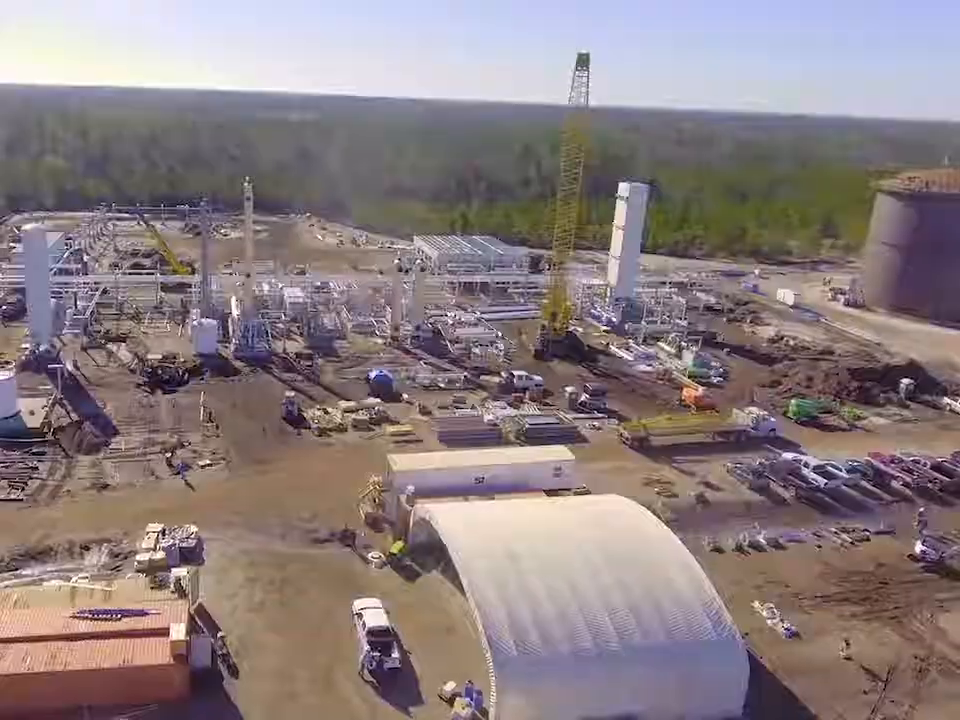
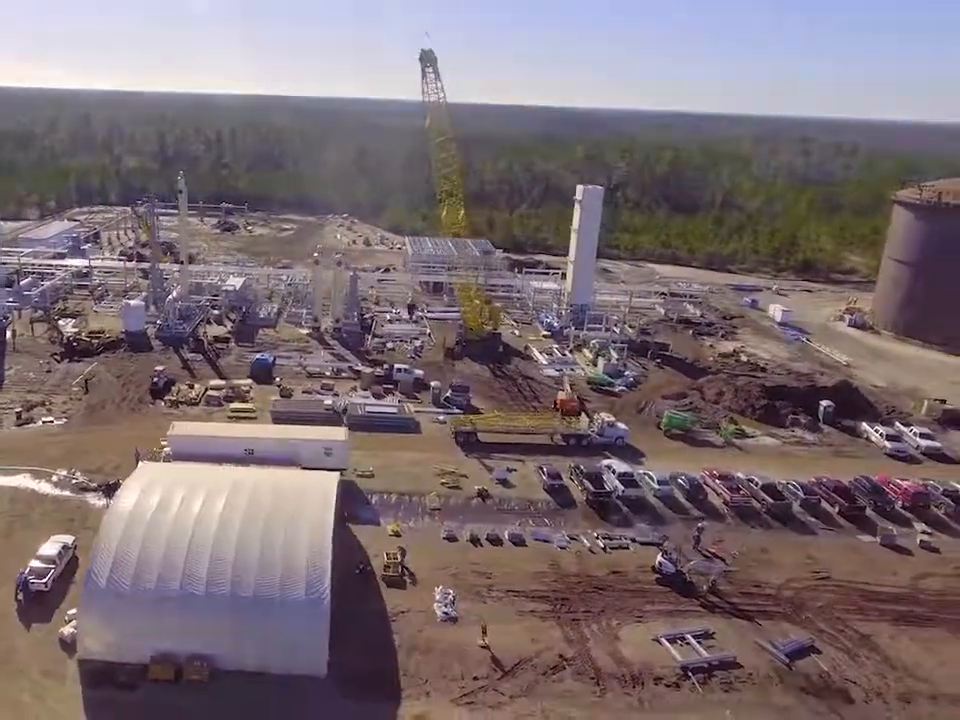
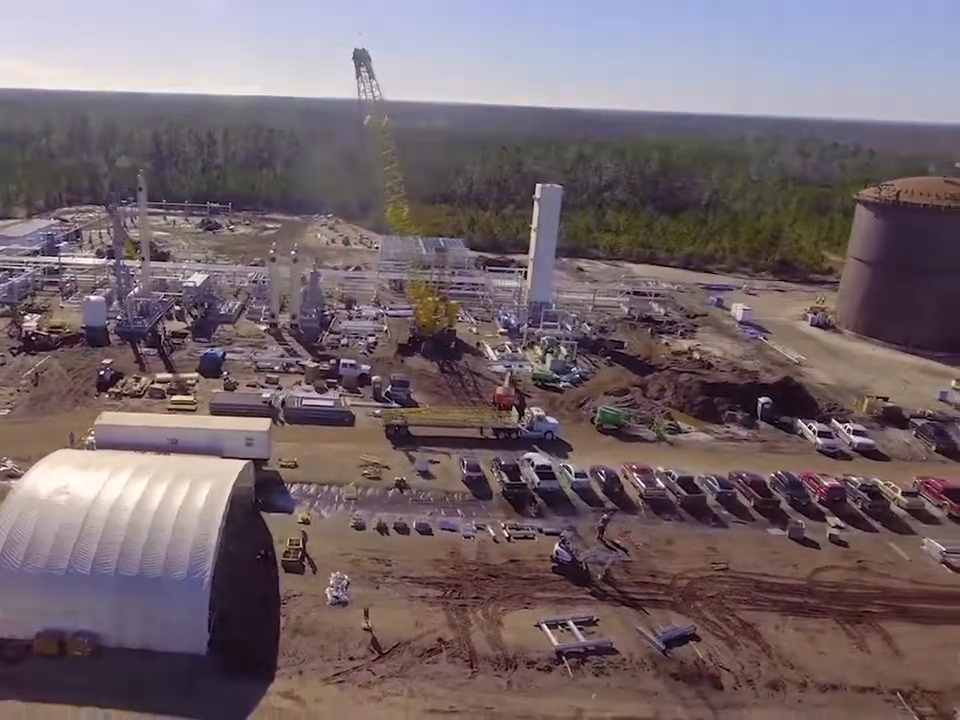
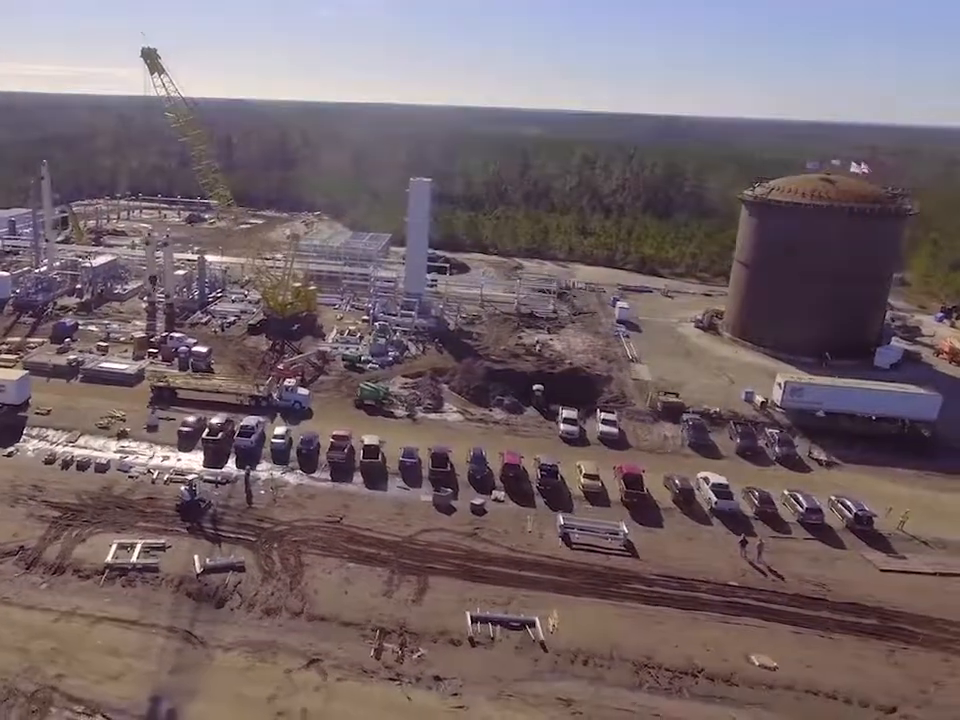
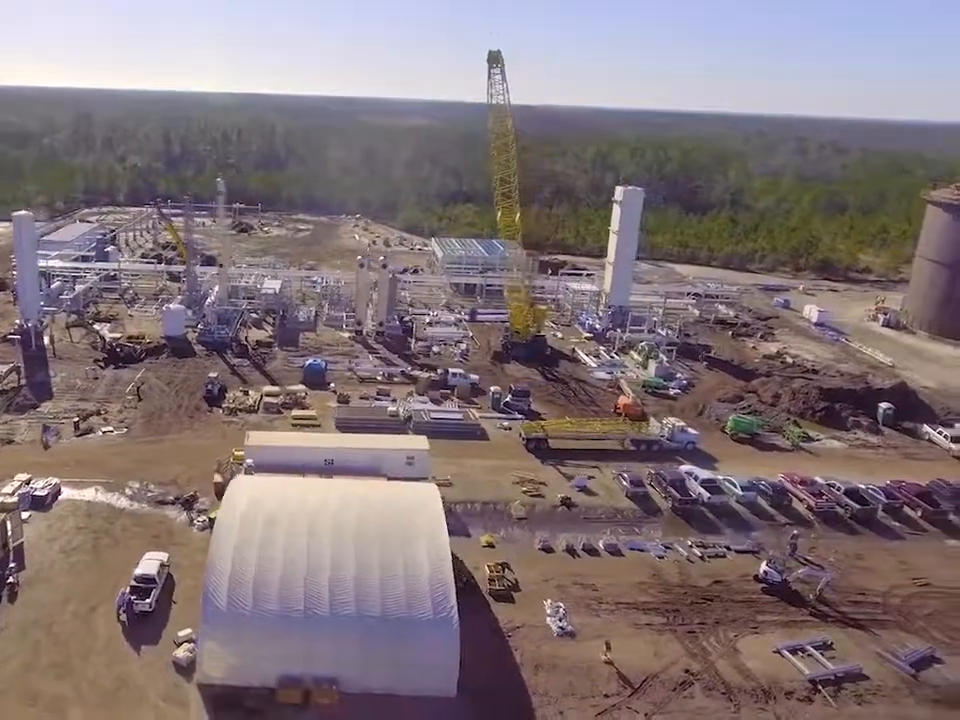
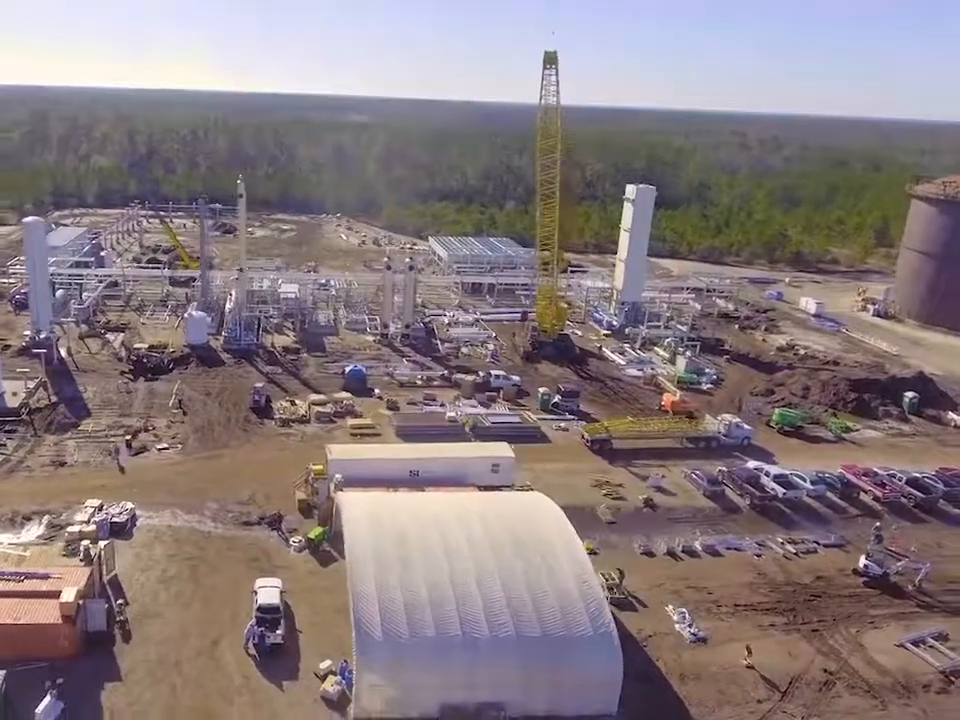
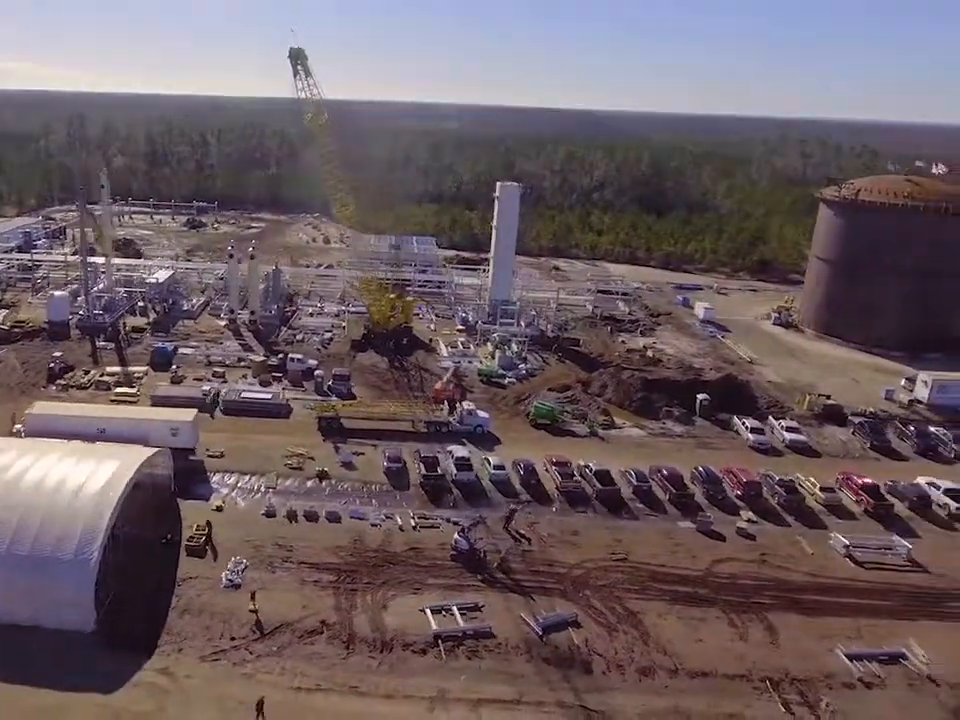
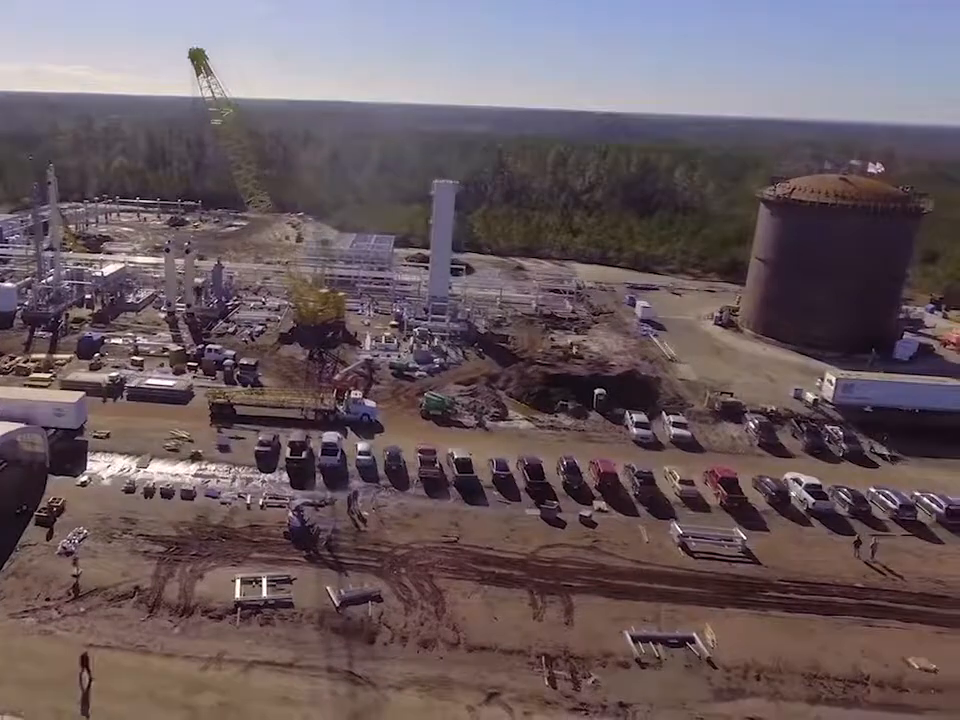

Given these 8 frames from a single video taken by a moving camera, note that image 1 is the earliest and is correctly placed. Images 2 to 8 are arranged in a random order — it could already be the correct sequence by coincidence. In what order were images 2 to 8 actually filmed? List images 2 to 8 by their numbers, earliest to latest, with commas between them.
6, 5, 2, 3, 7, 8, 4
